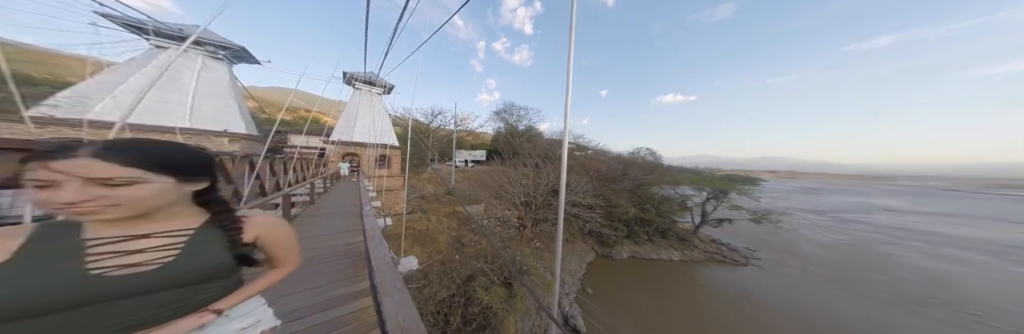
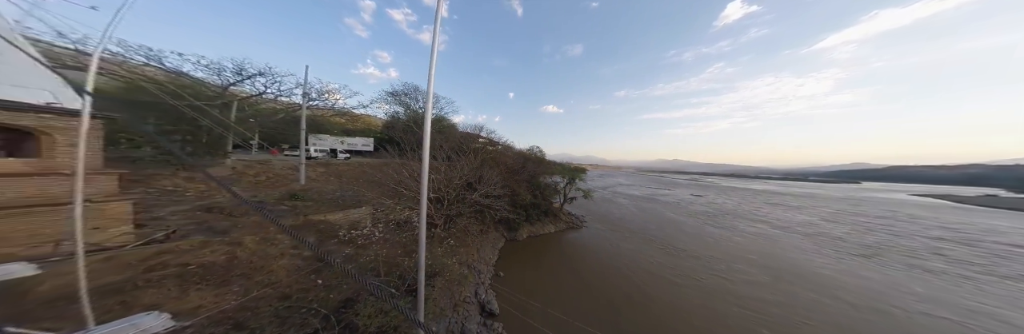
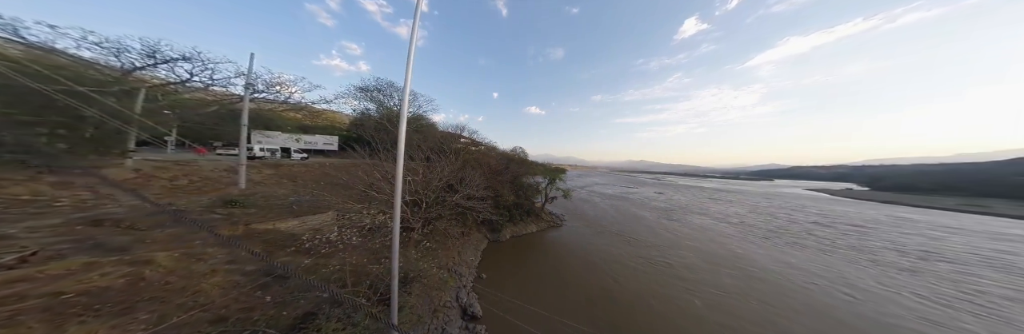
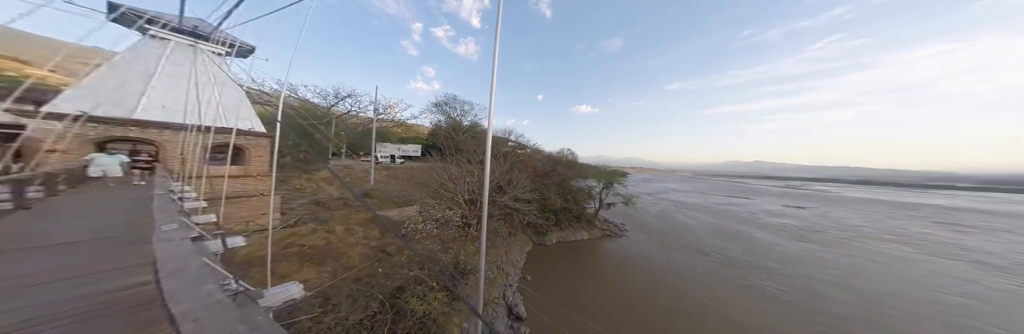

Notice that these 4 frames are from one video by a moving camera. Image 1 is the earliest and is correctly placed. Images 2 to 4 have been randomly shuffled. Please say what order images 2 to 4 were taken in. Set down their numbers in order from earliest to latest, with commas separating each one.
4, 3, 2
